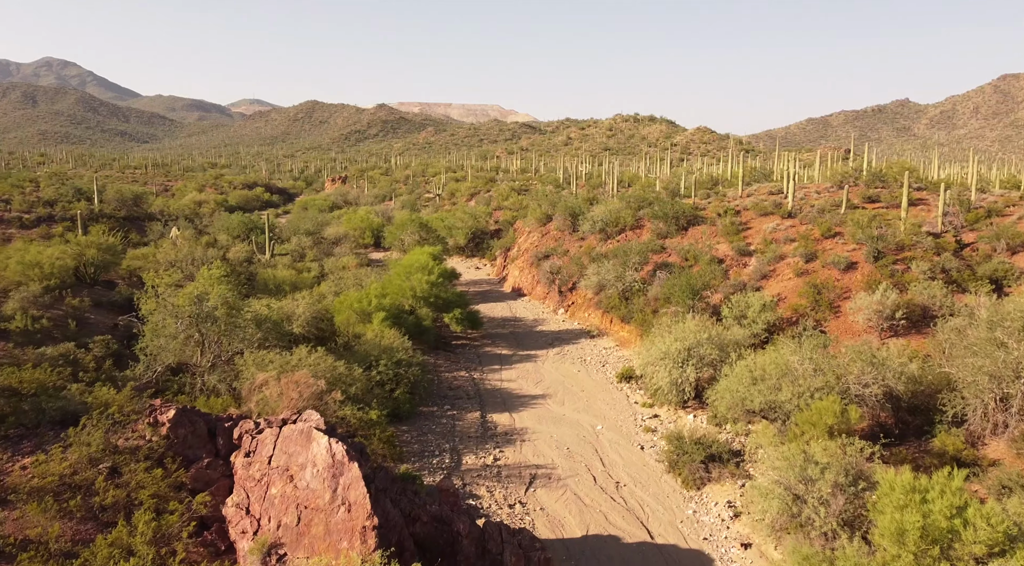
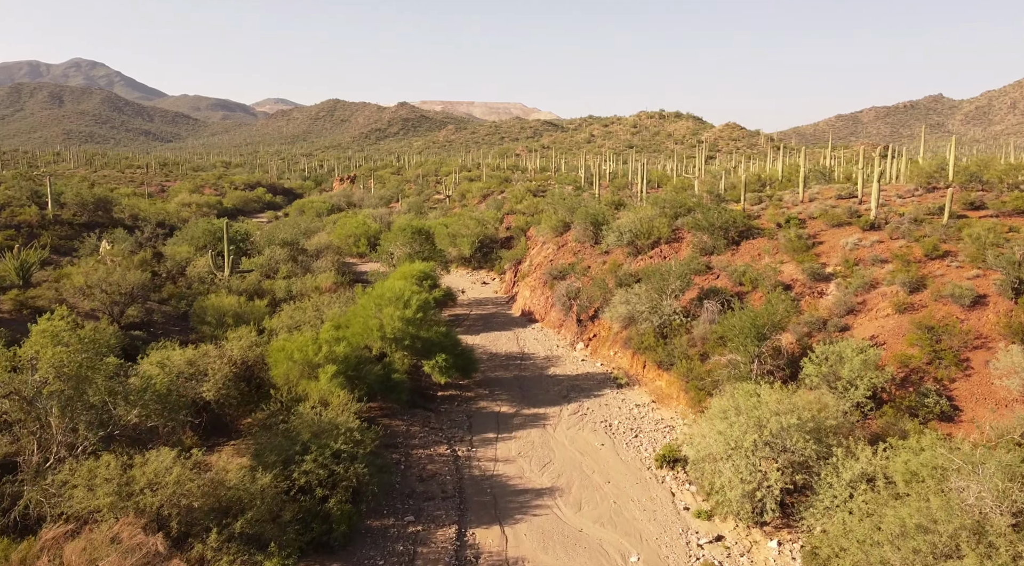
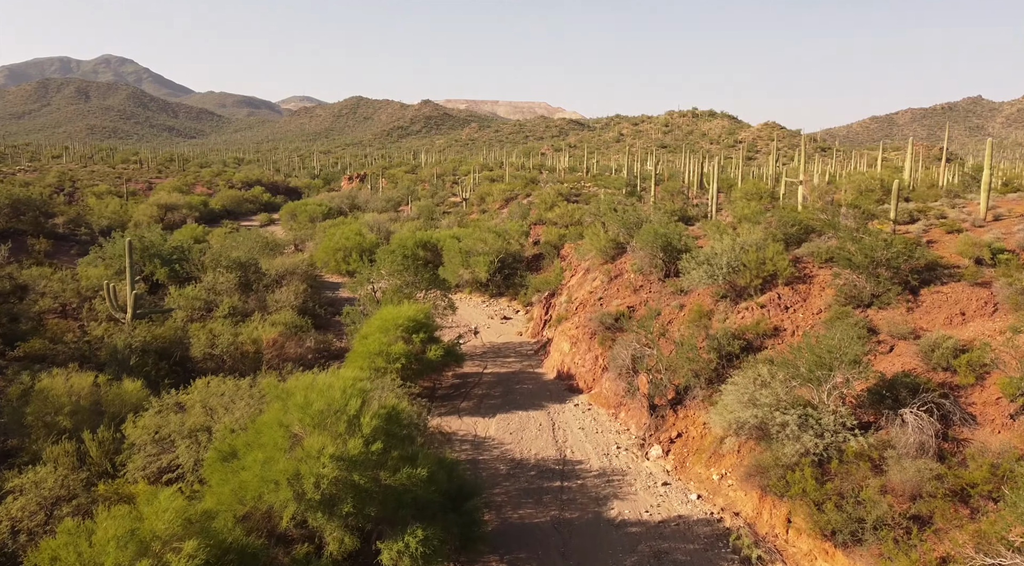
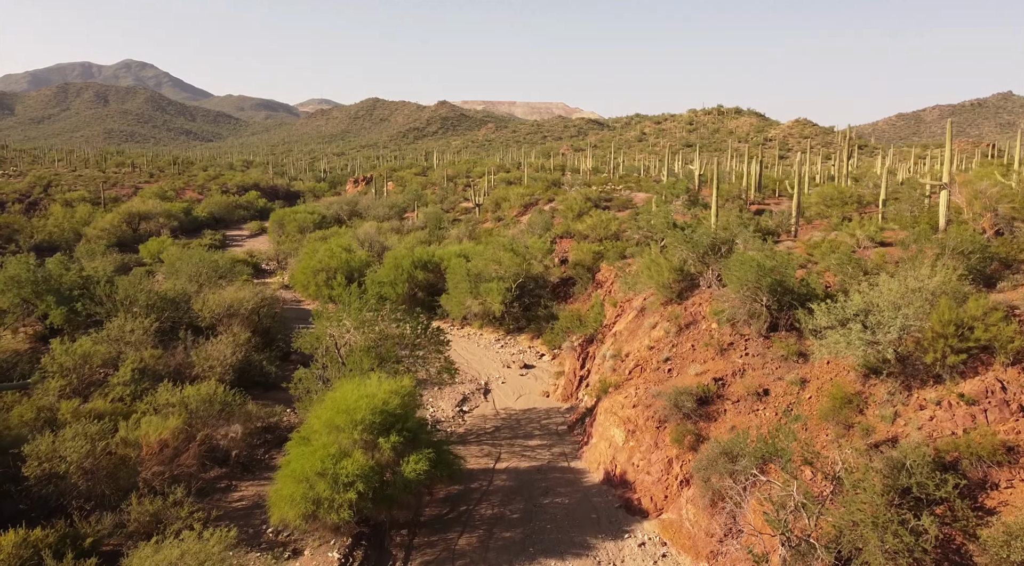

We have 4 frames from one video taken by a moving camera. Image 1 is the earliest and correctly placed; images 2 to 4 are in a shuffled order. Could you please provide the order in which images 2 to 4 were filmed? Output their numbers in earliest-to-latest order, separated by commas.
2, 3, 4
